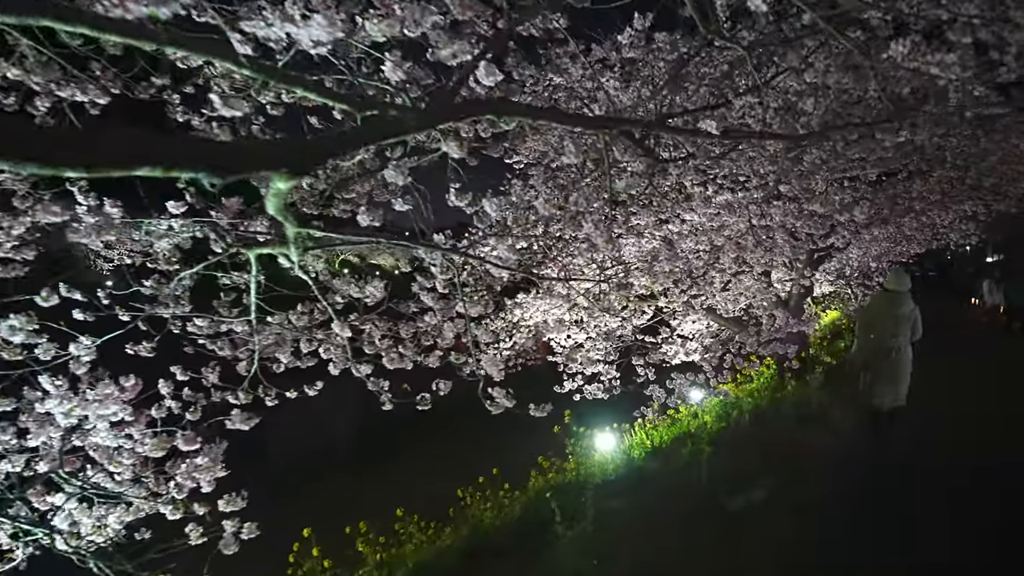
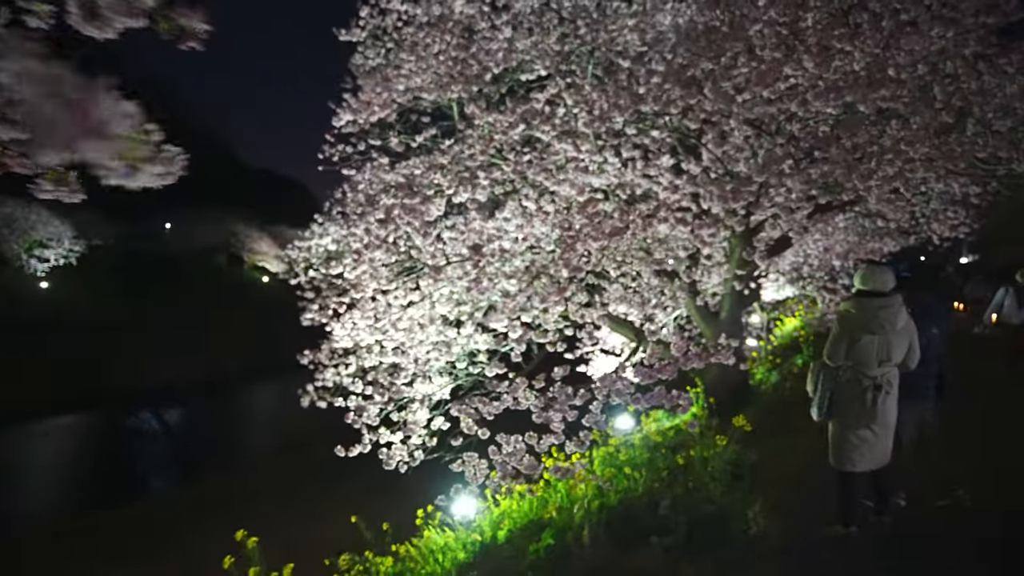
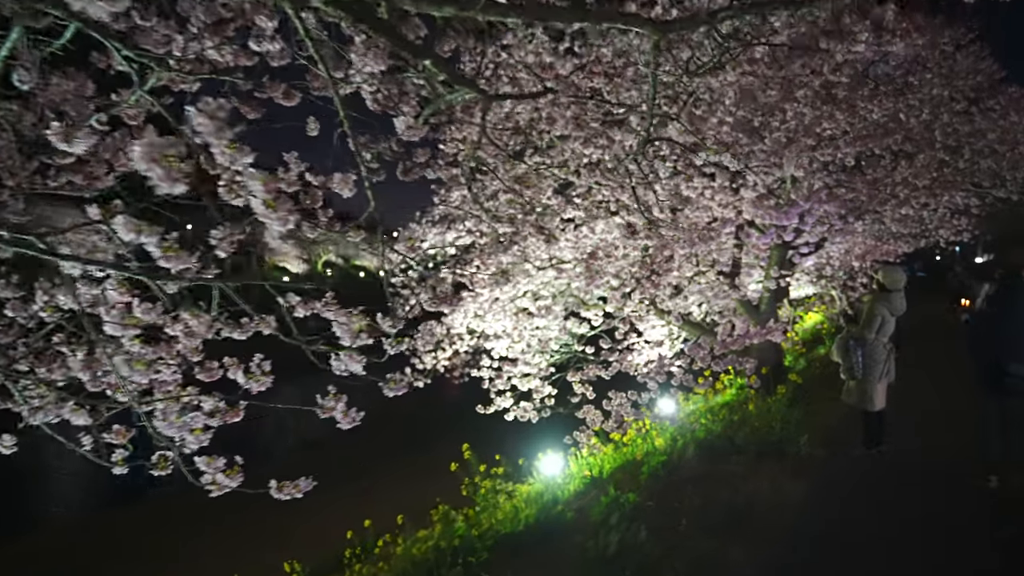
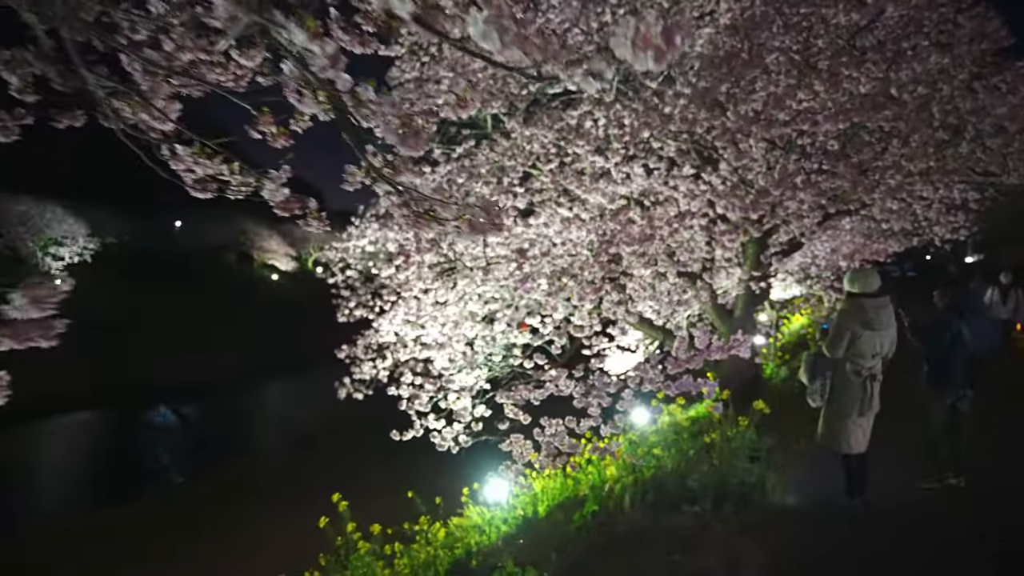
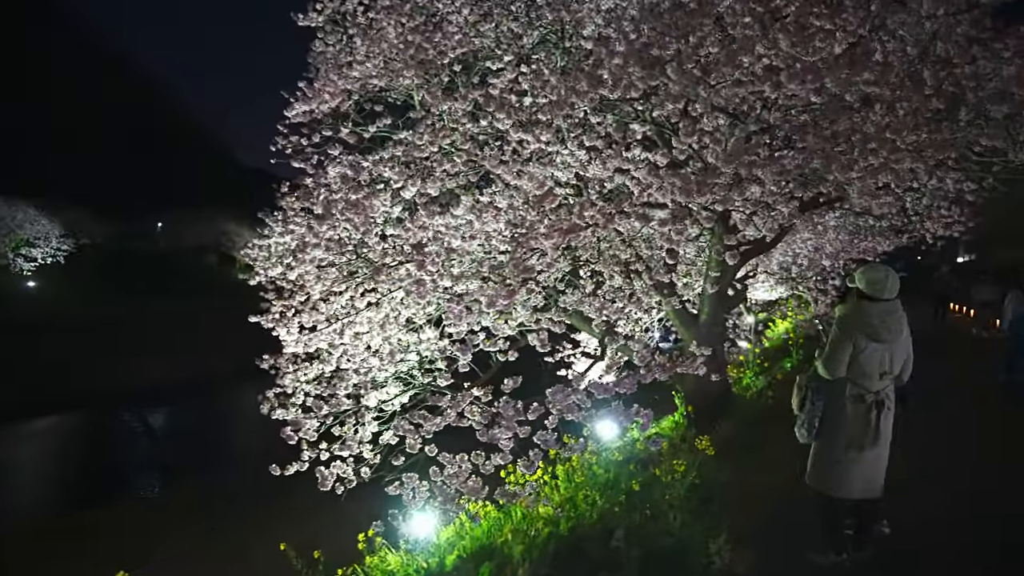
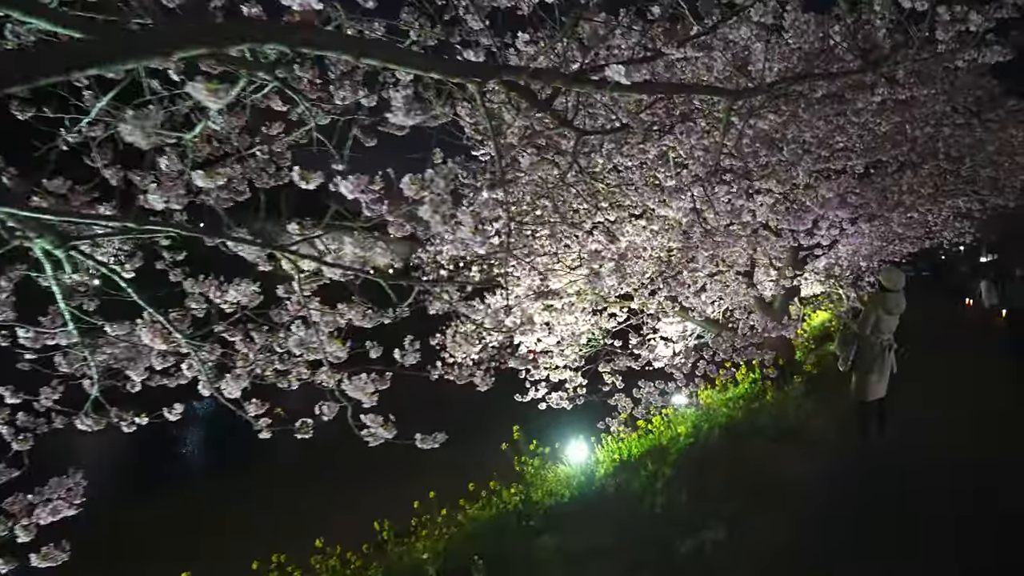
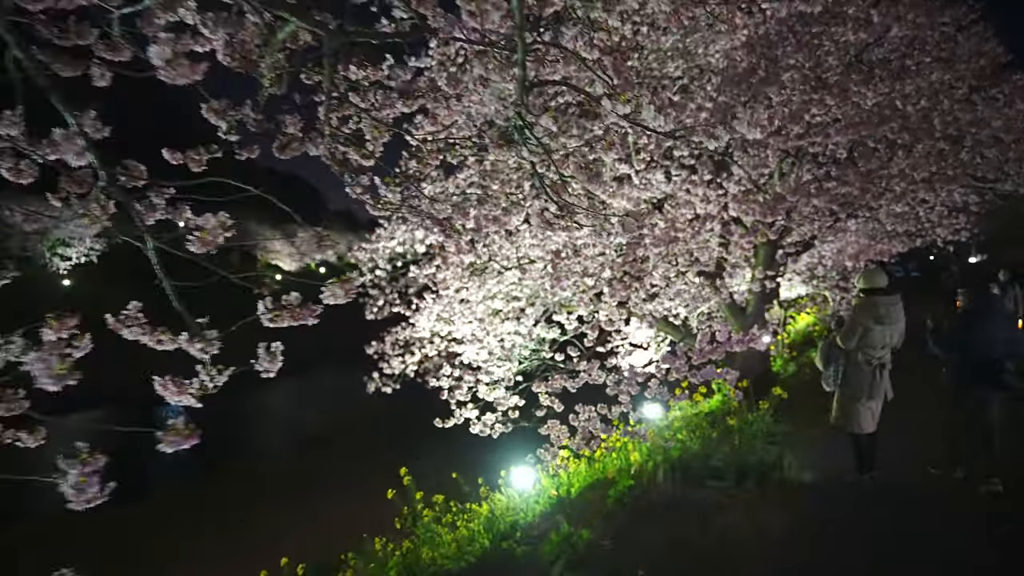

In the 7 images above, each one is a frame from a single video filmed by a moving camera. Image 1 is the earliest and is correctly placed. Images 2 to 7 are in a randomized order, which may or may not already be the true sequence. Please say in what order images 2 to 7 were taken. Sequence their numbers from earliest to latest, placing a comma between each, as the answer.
6, 3, 7, 4, 2, 5
